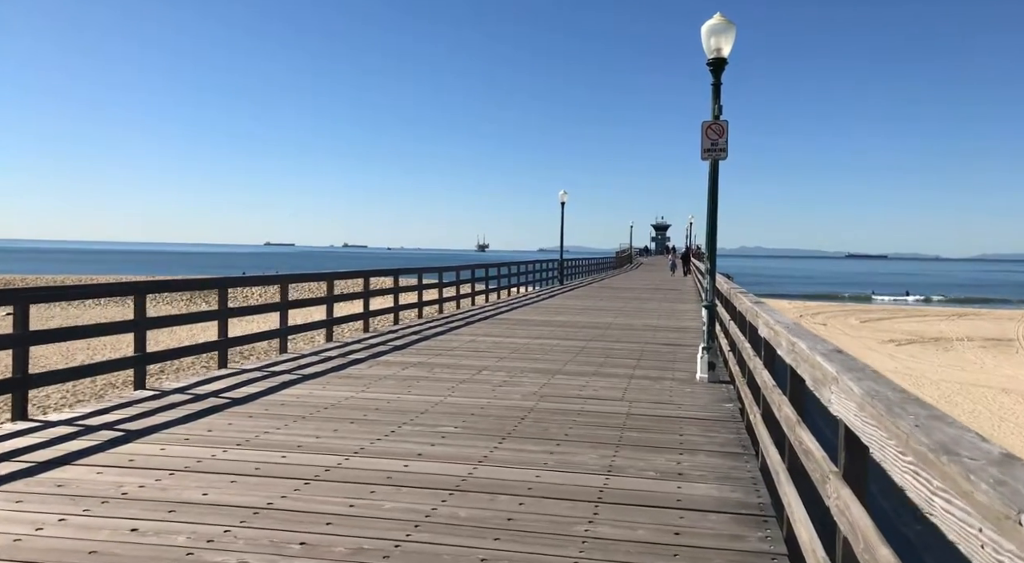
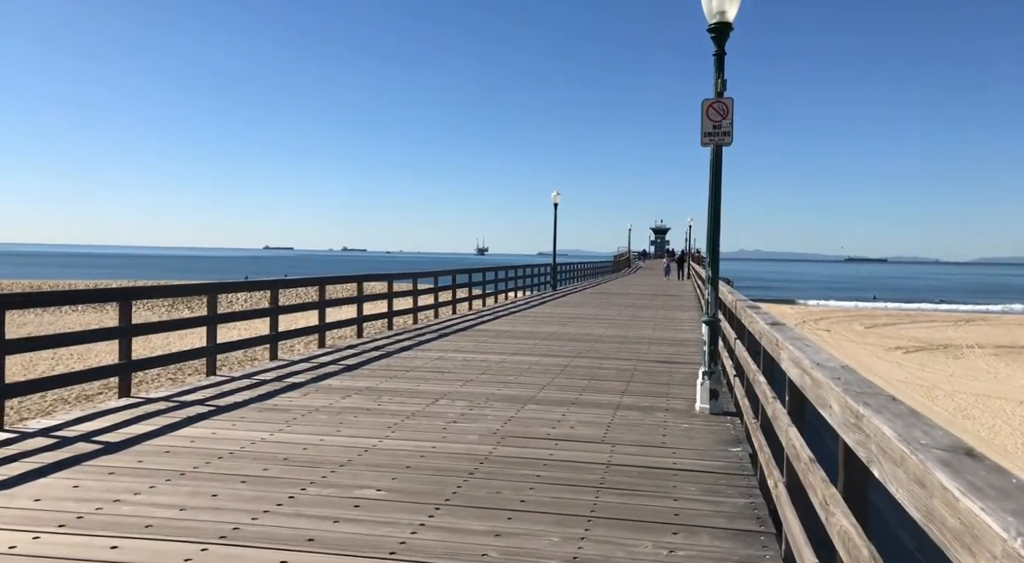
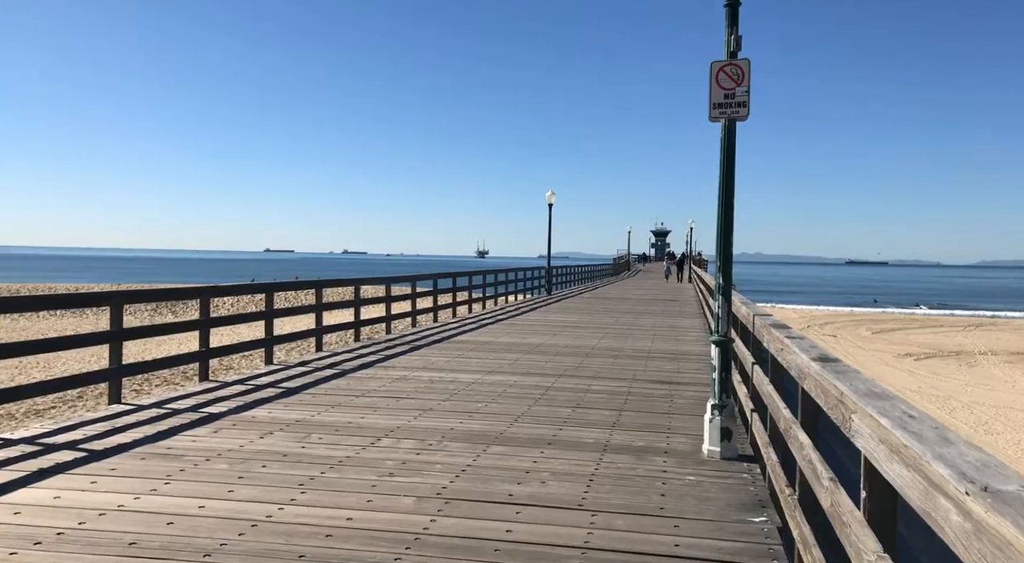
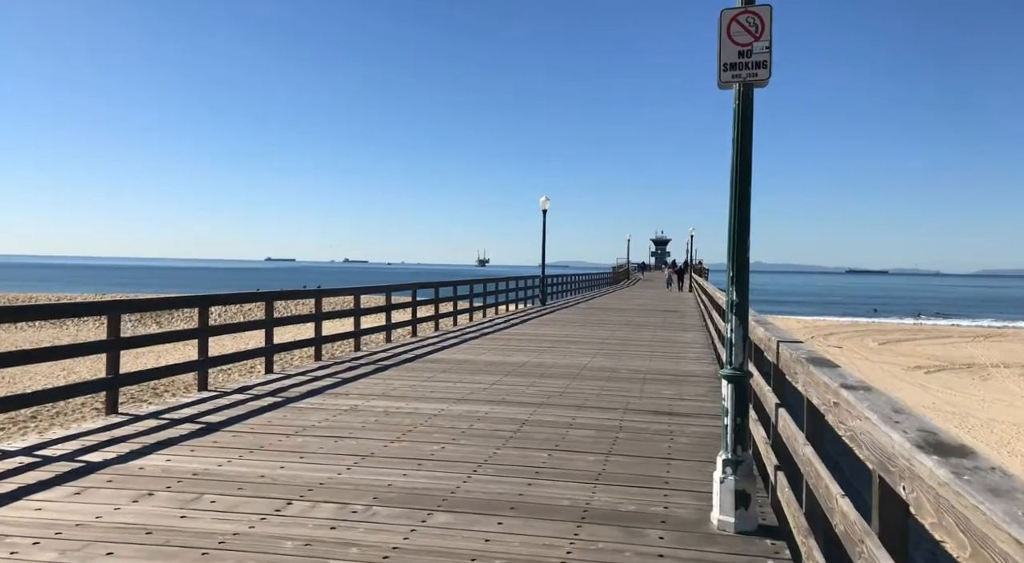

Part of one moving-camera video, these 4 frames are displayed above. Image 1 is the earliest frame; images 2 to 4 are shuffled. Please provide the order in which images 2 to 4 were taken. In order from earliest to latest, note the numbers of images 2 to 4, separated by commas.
2, 3, 4
